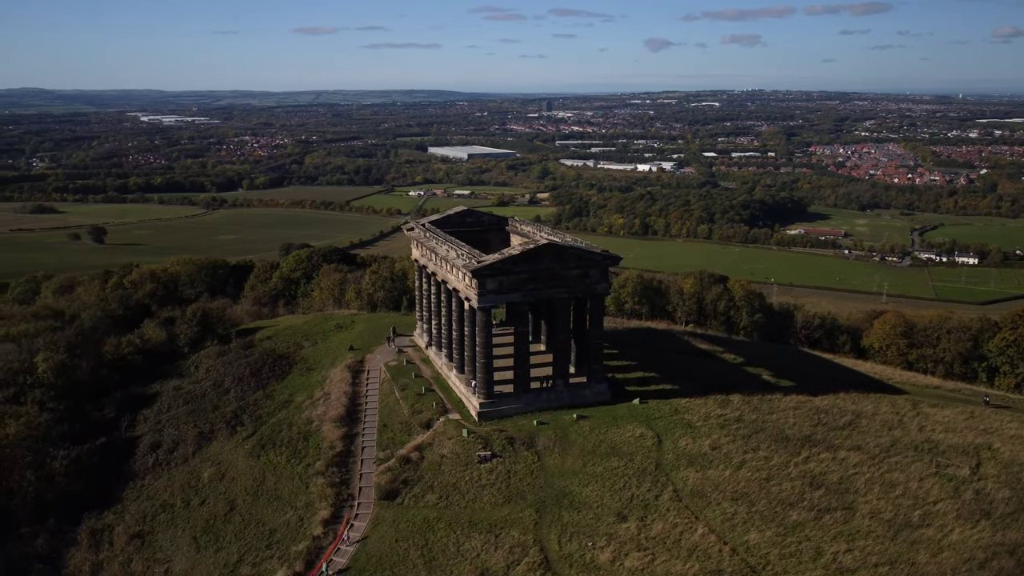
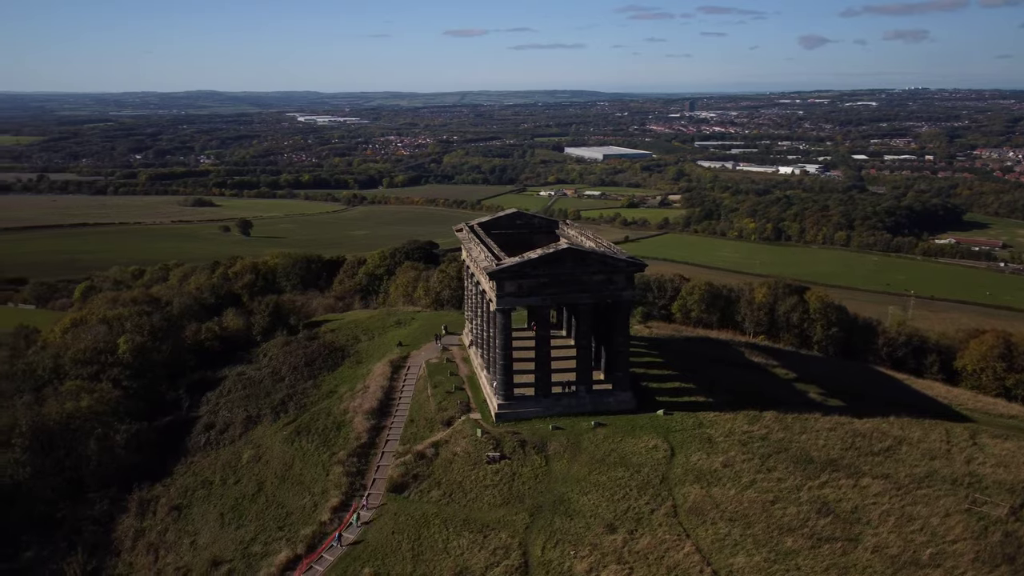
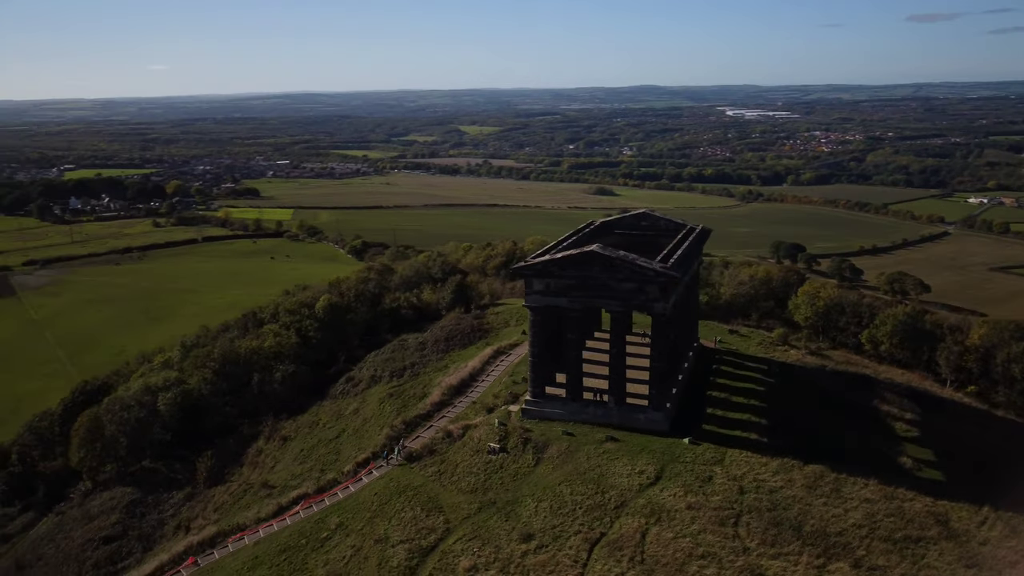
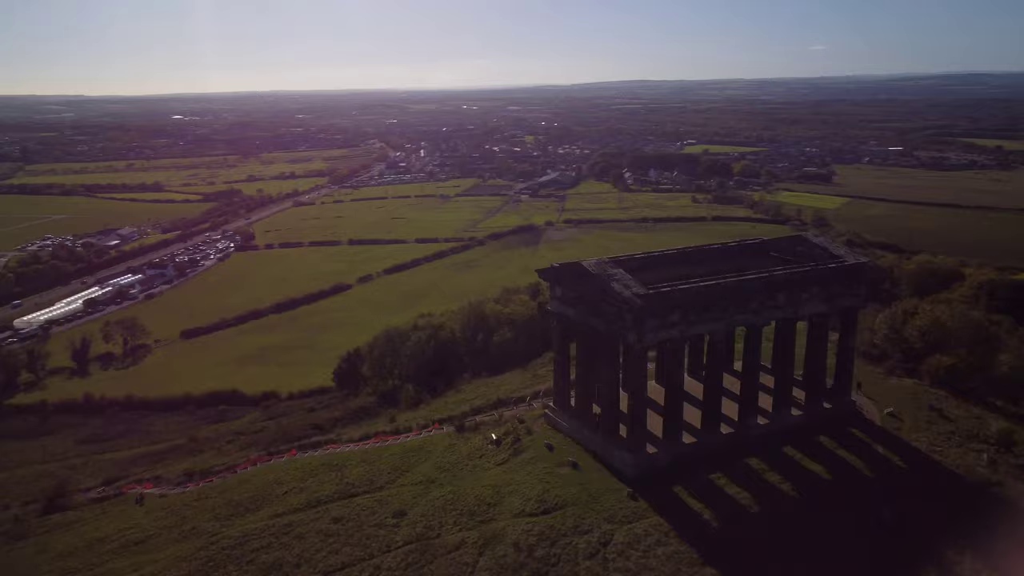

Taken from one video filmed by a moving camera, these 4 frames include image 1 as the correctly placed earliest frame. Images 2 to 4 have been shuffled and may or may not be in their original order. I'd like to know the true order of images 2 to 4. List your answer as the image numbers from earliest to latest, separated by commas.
2, 3, 4
